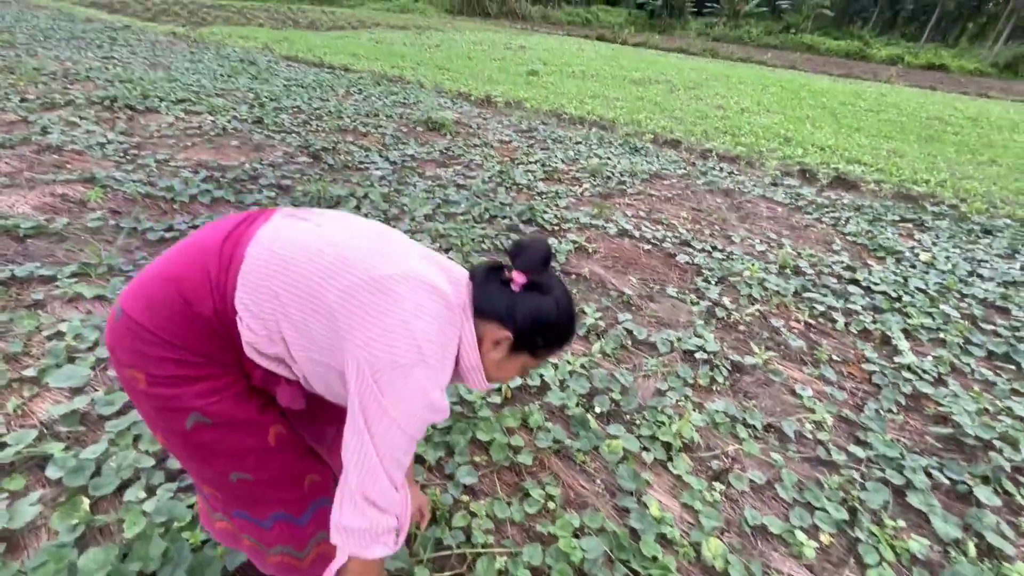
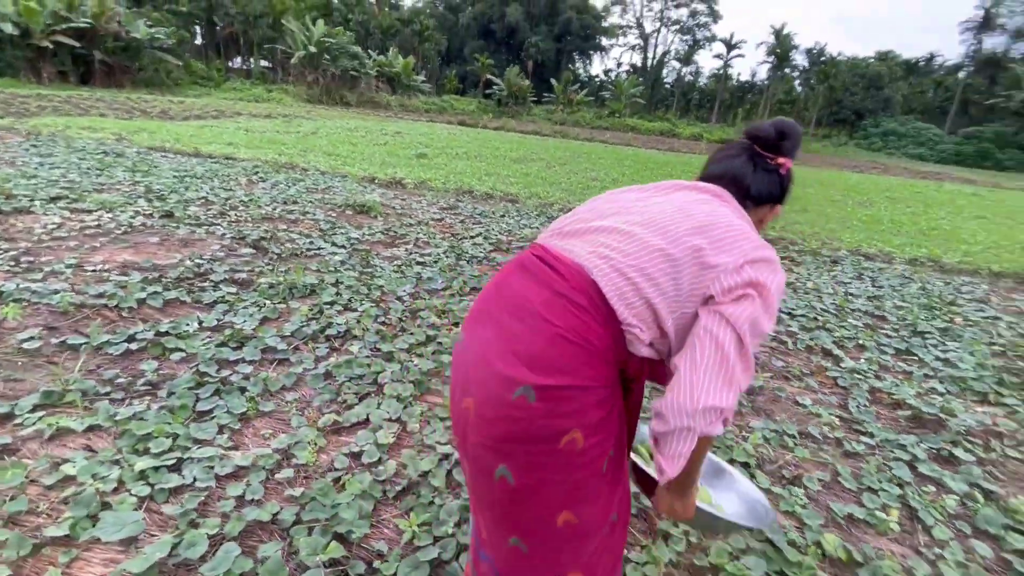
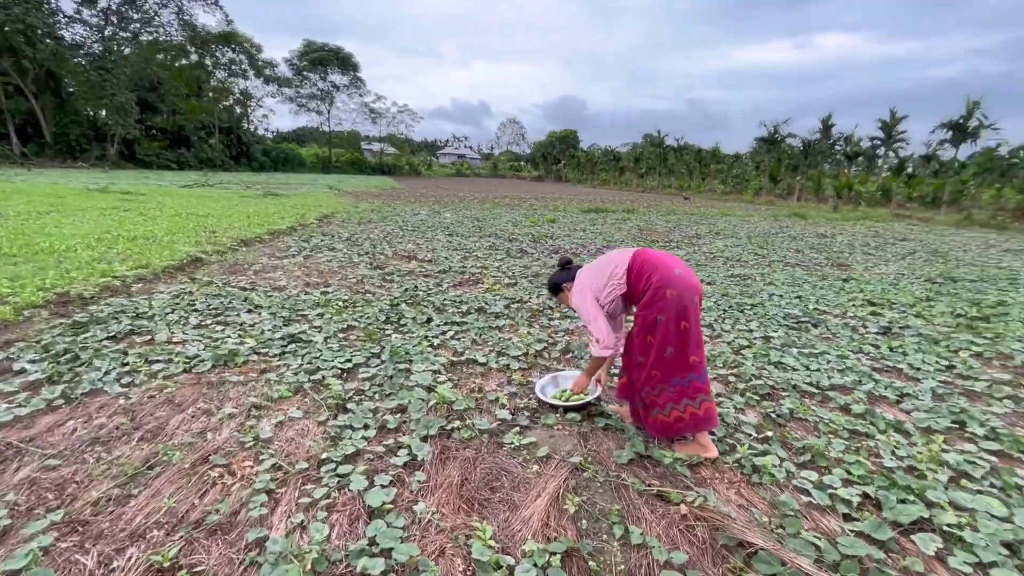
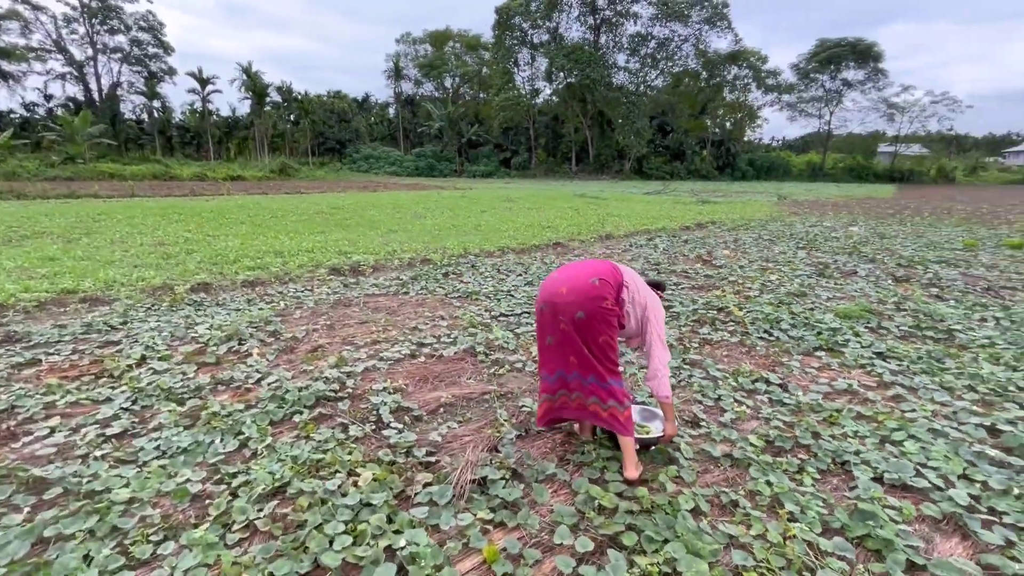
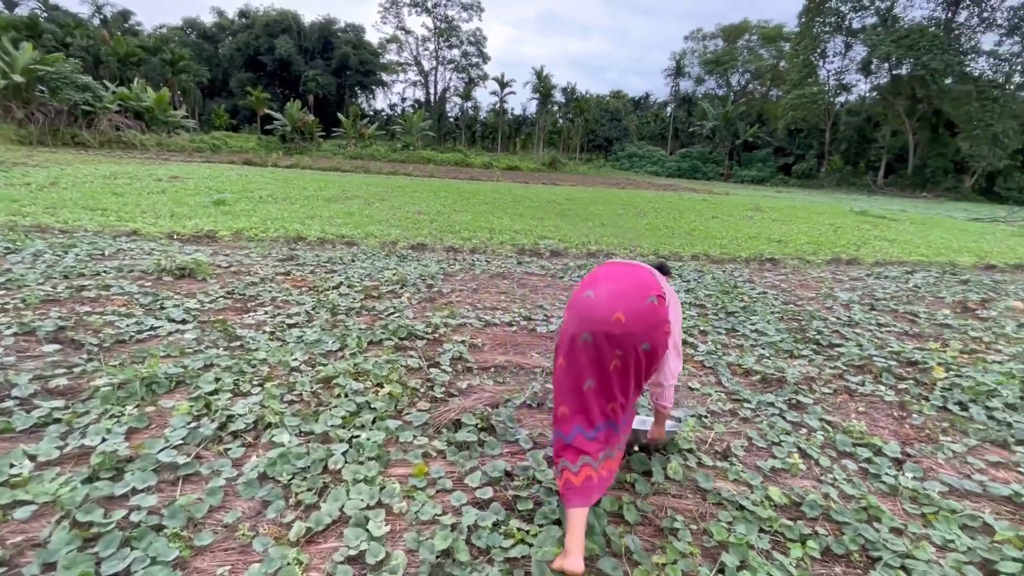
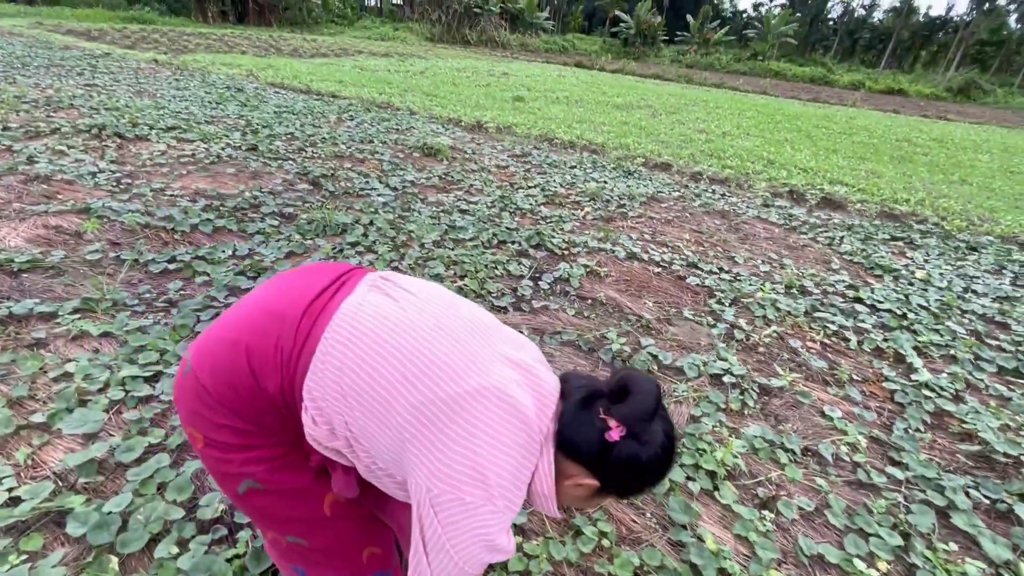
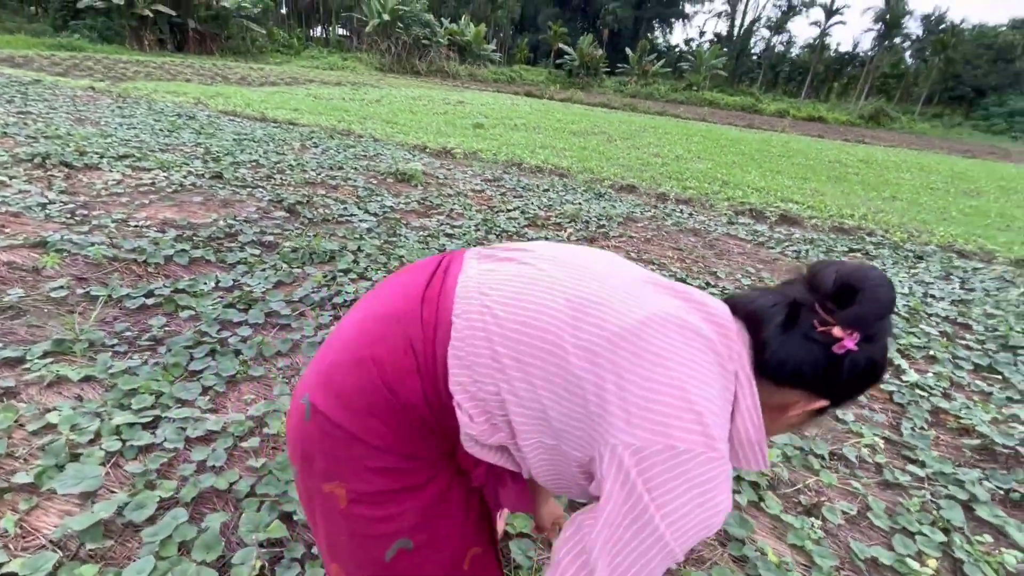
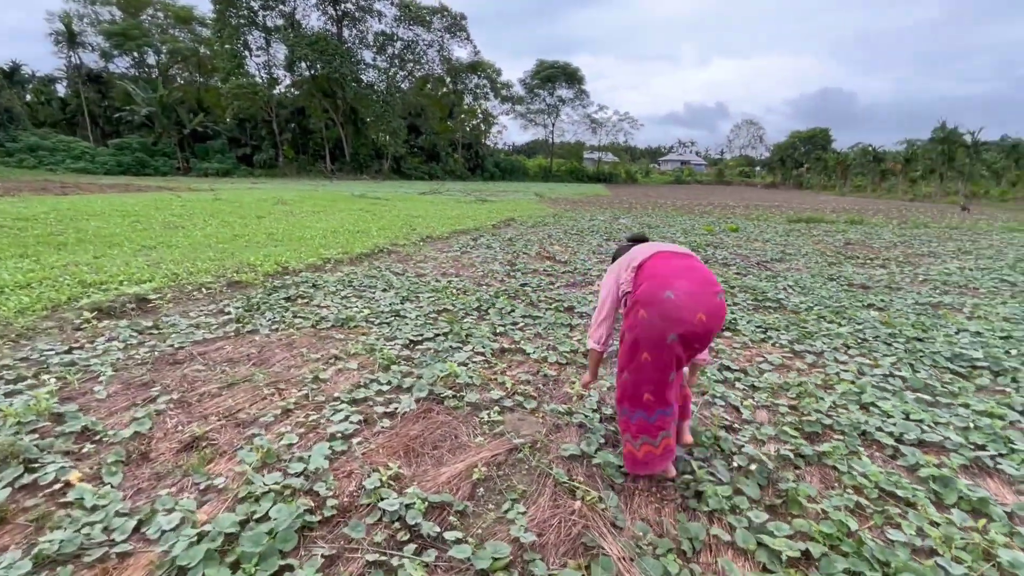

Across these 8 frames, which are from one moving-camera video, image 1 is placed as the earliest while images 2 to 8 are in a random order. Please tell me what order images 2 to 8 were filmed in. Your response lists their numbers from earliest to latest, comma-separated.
6, 7, 2, 5, 4, 8, 3
